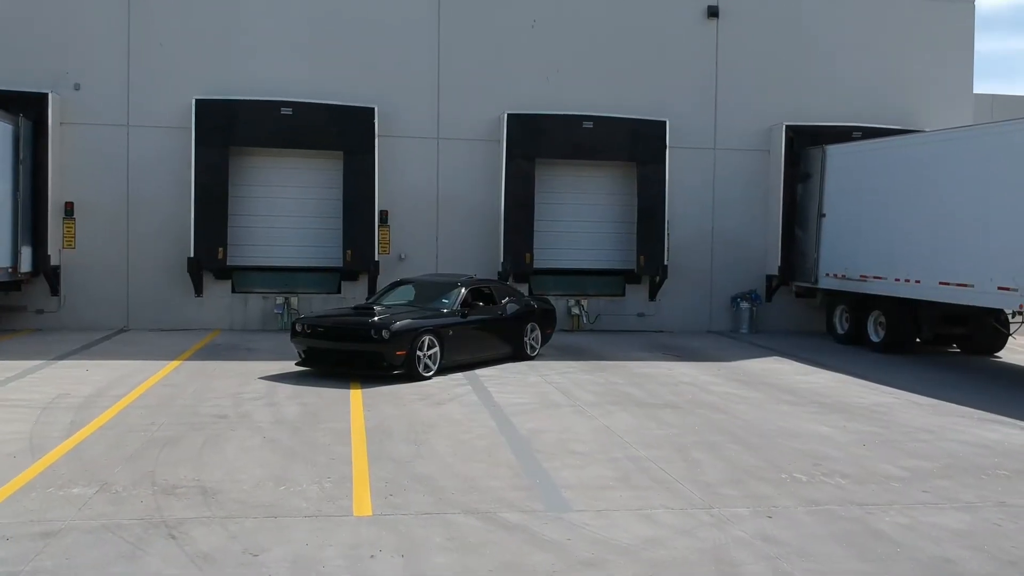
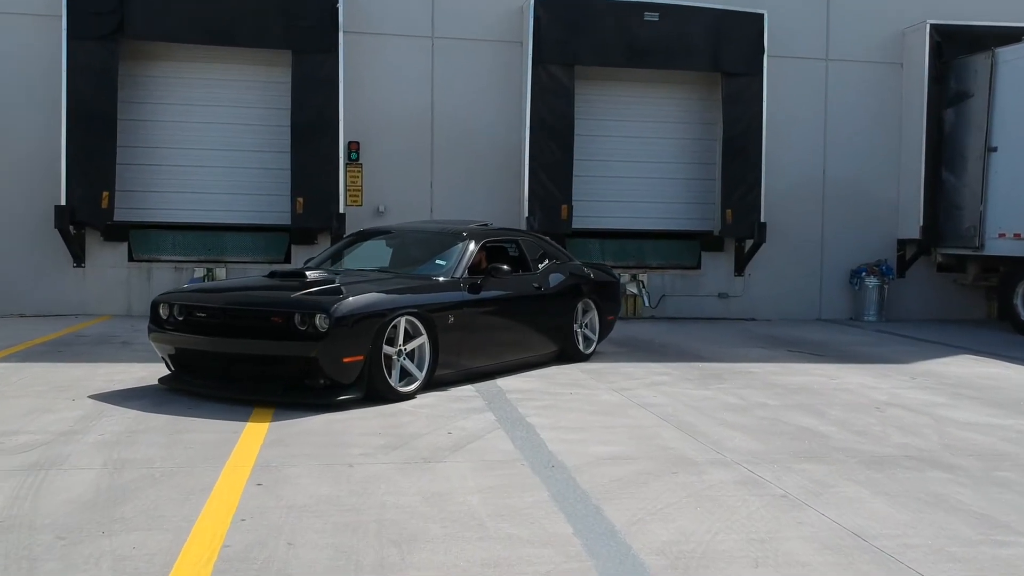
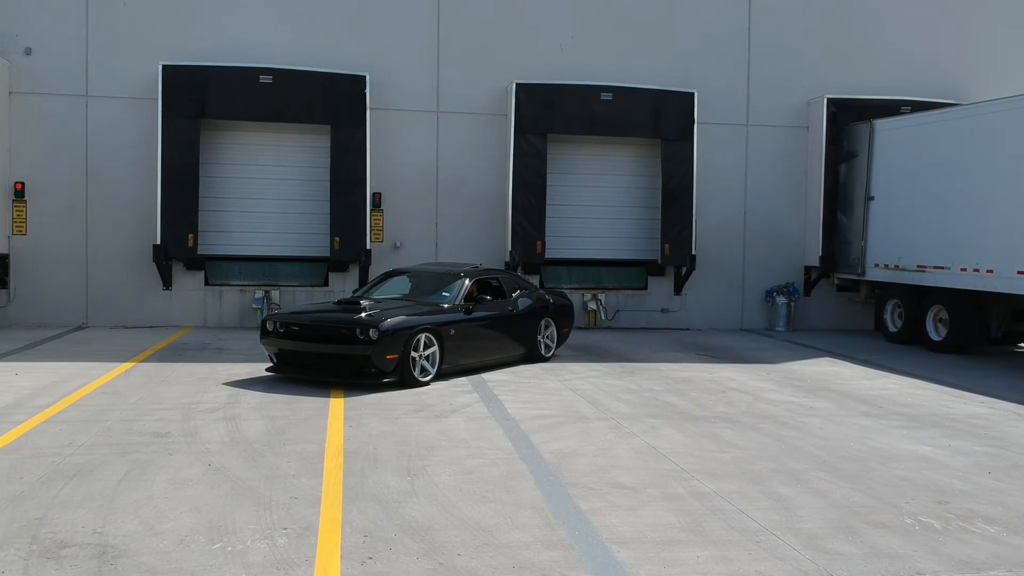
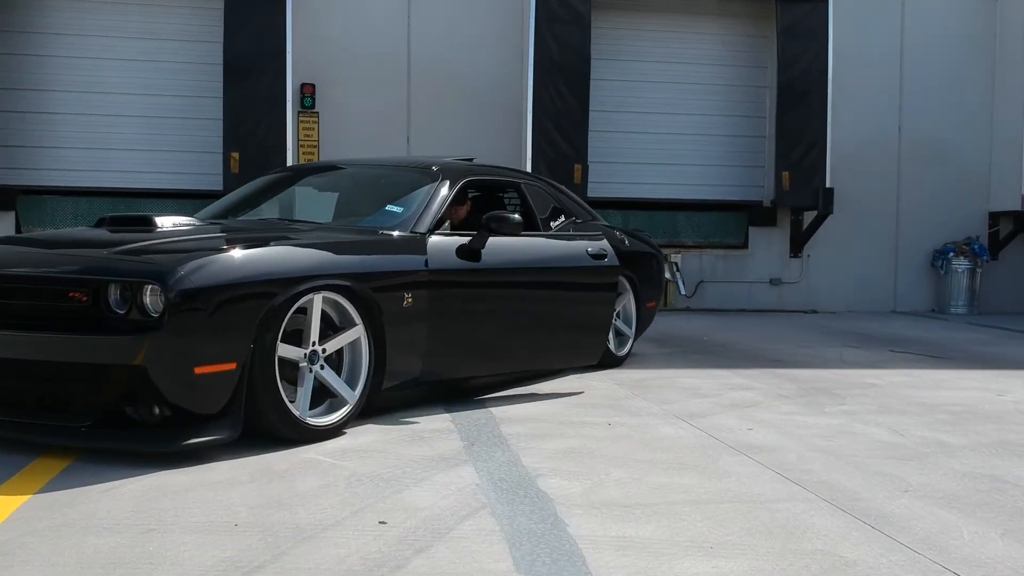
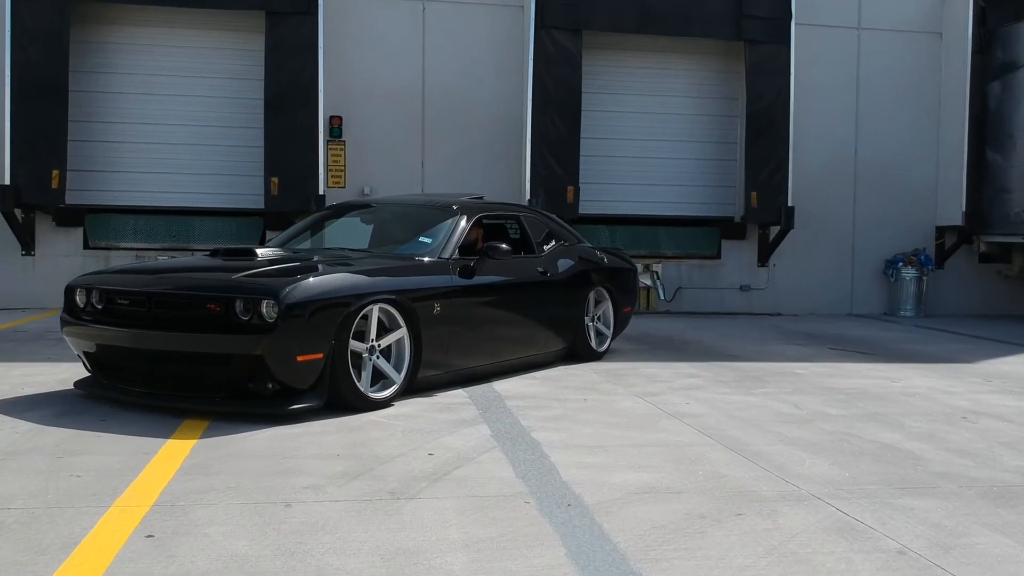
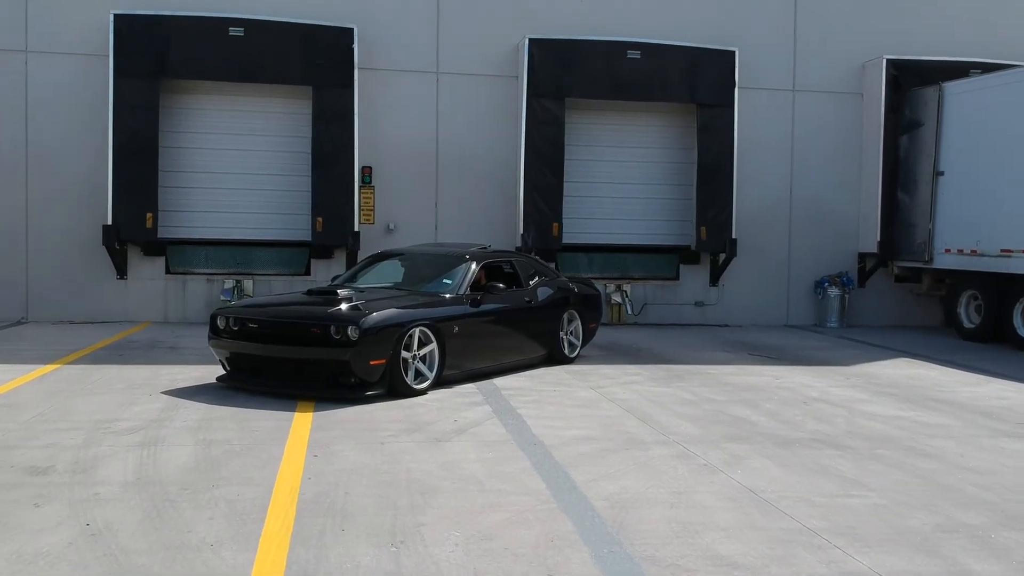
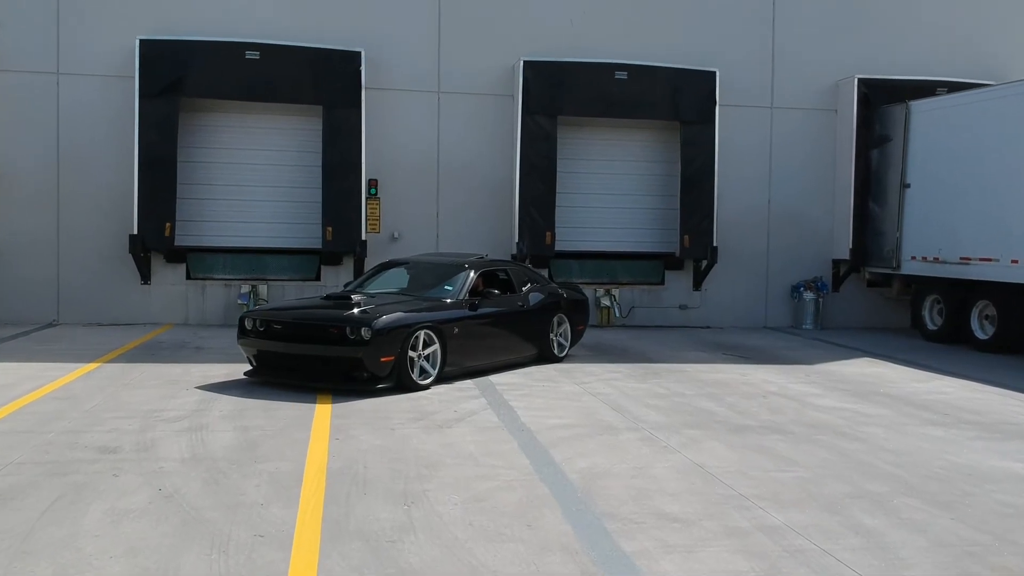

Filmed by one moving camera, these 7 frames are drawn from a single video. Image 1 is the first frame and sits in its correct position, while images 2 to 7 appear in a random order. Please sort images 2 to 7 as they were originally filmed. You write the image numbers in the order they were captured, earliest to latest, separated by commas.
3, 7, 6, 2, 5, 4
